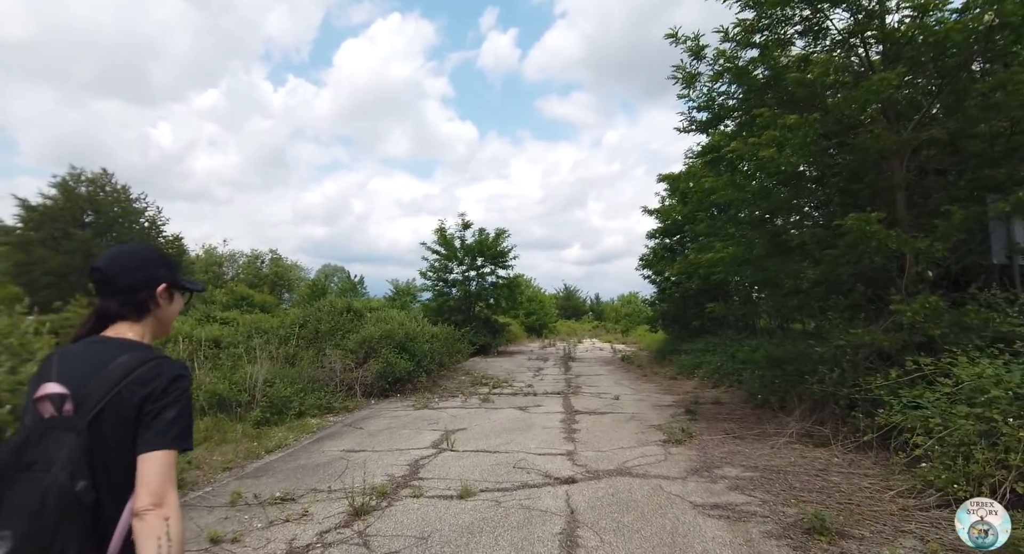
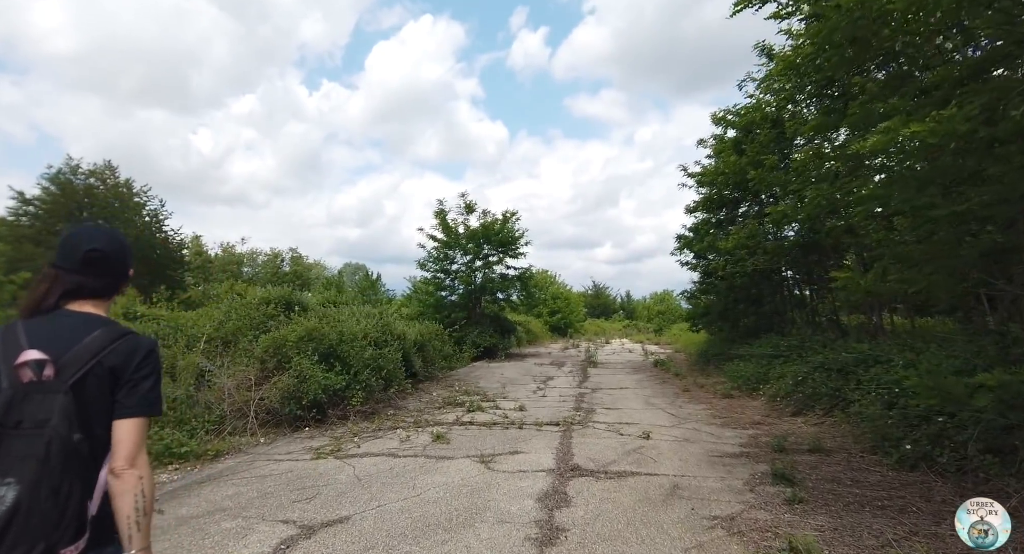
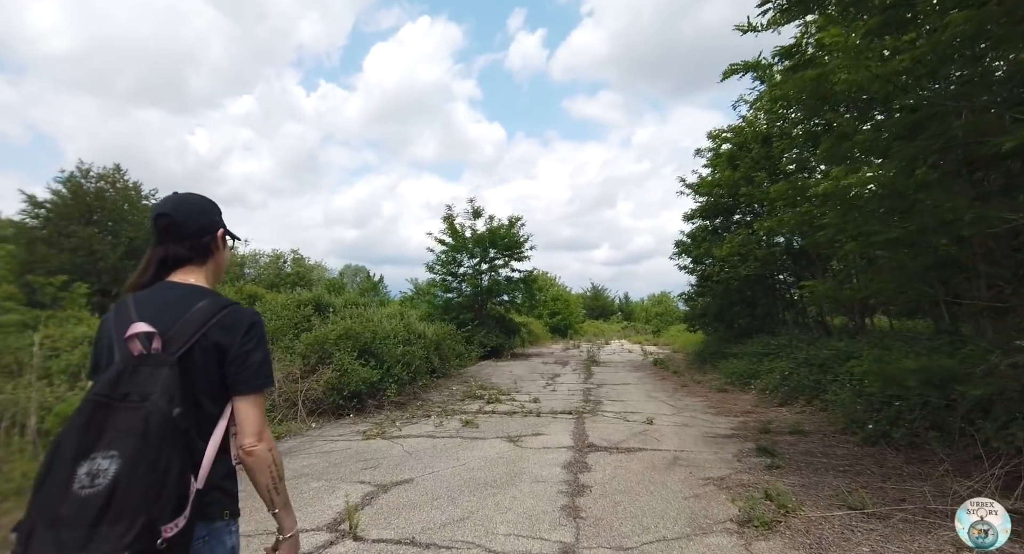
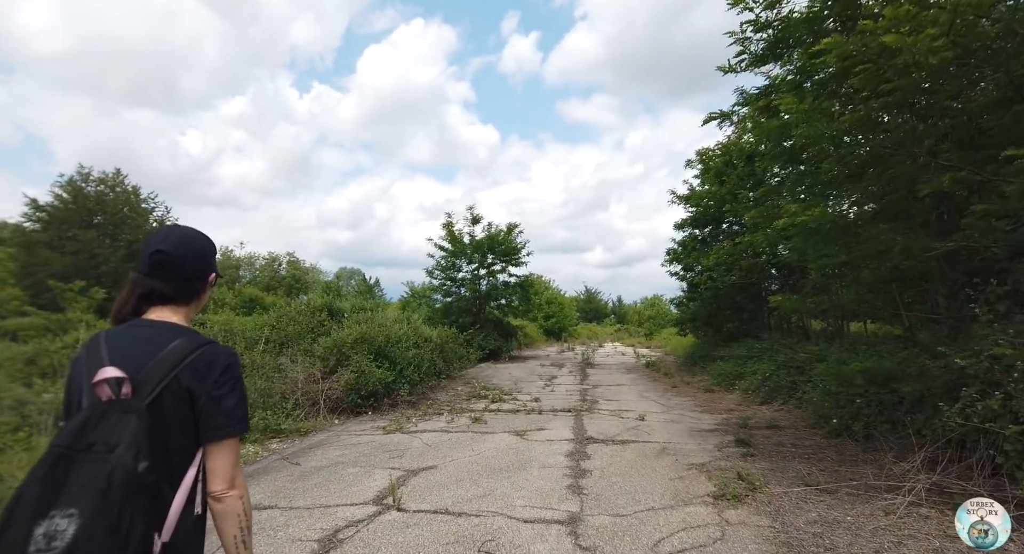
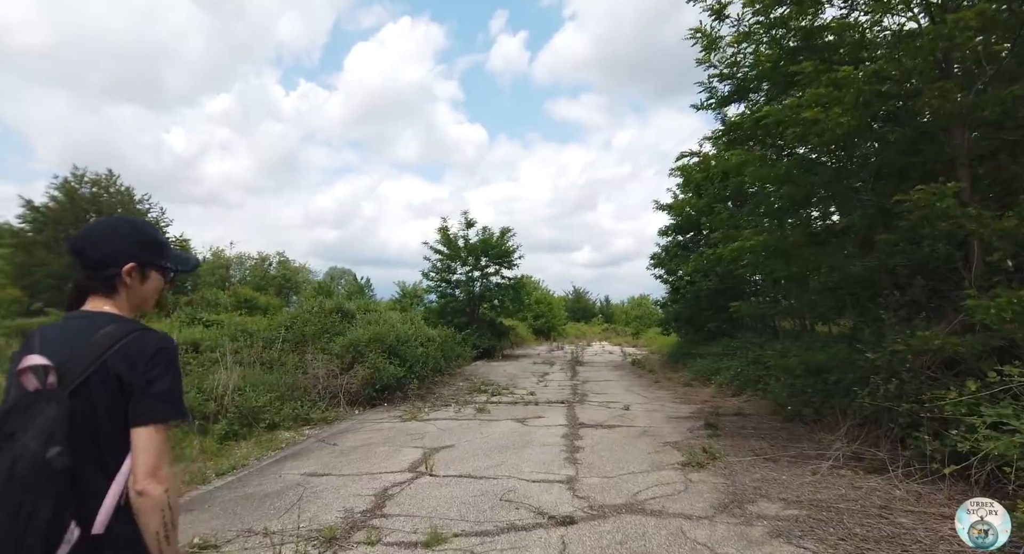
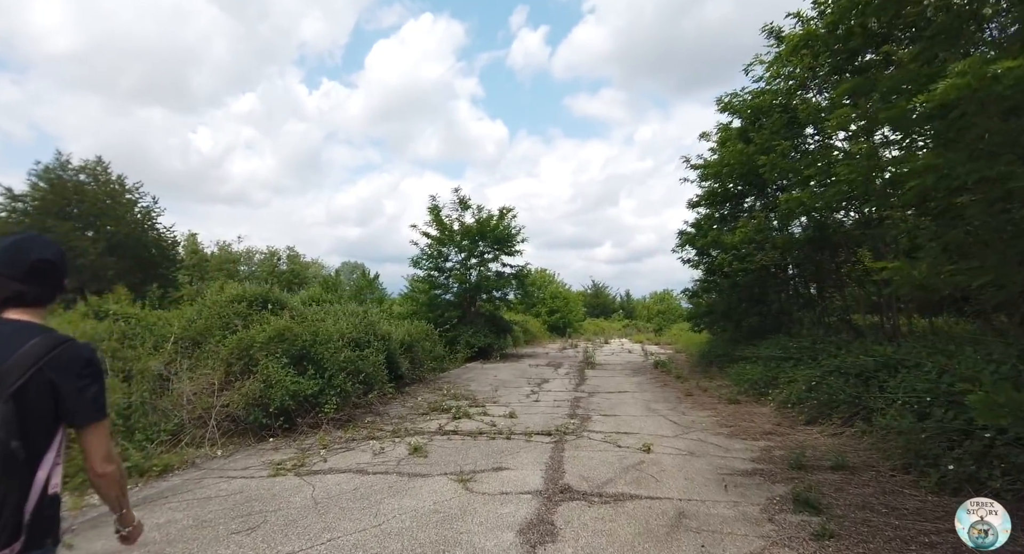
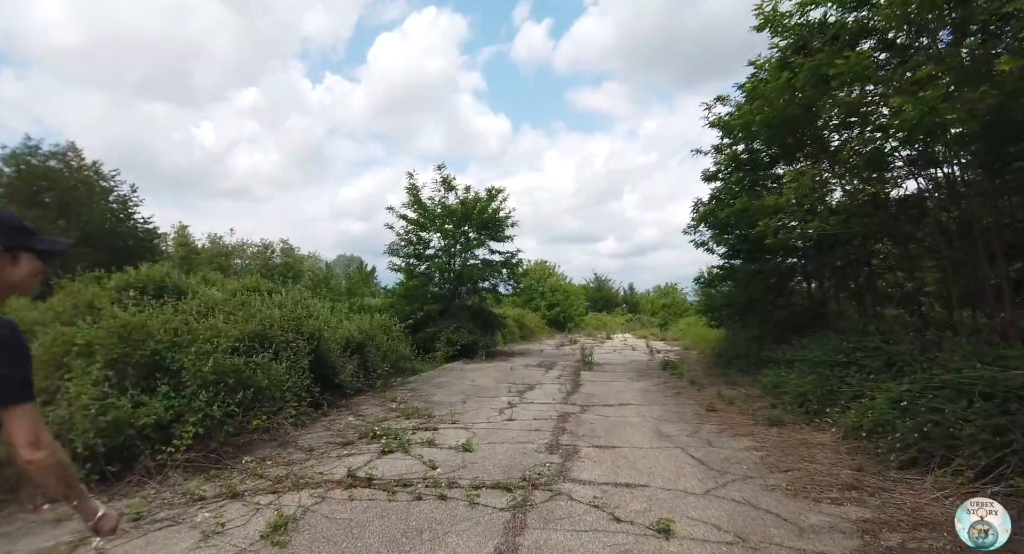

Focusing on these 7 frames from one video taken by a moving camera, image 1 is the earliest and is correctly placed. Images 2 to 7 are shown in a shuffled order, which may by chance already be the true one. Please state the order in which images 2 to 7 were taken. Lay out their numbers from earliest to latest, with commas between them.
5, 4, 3, 2, 6, 7
